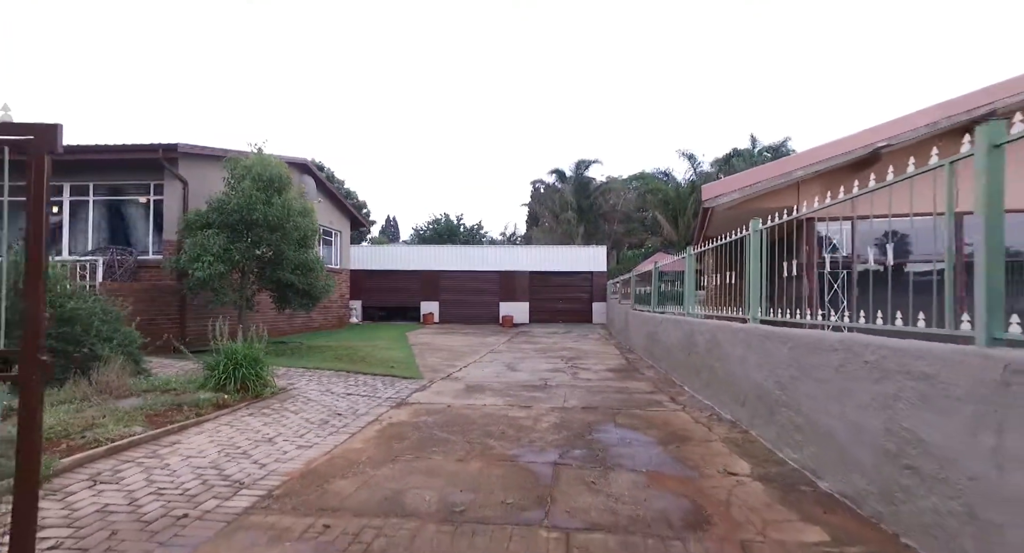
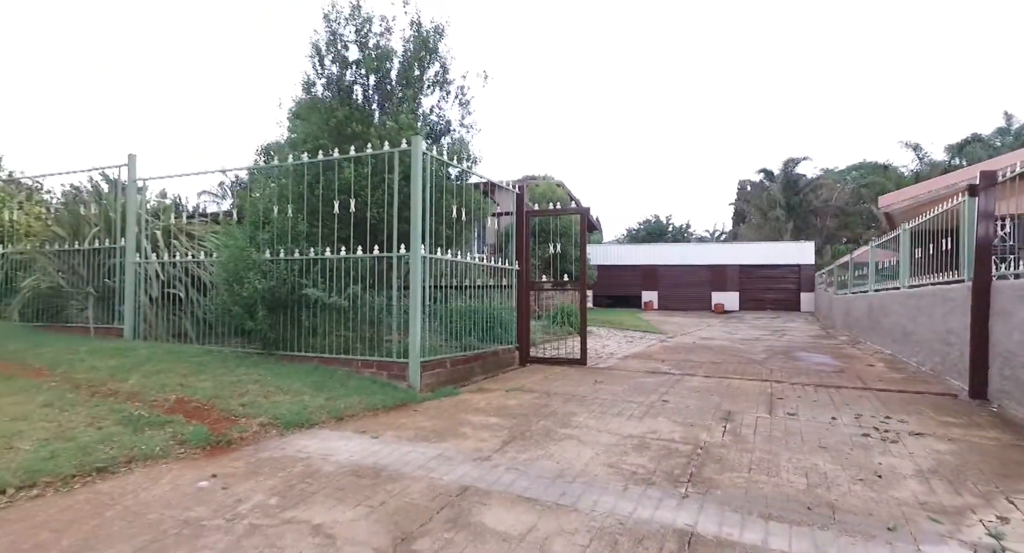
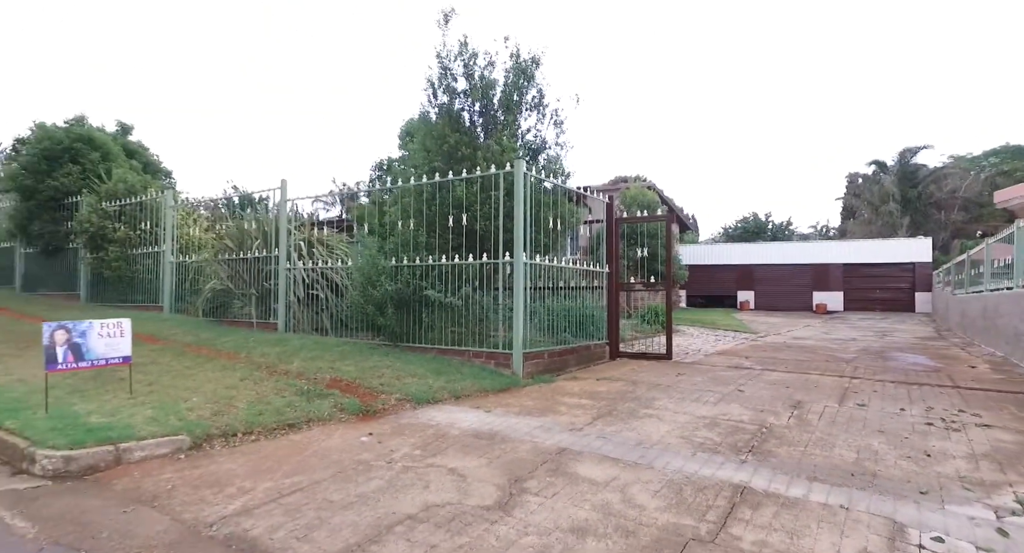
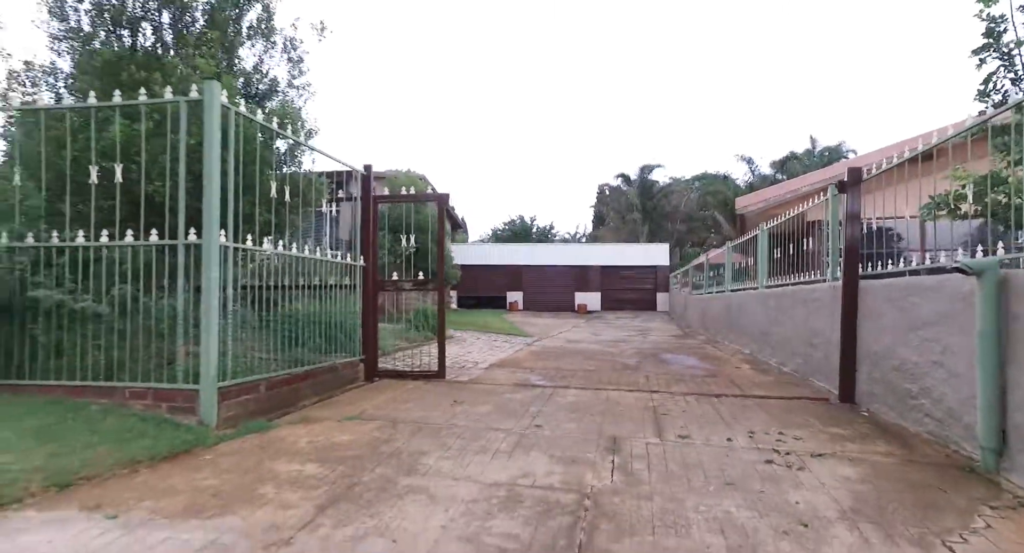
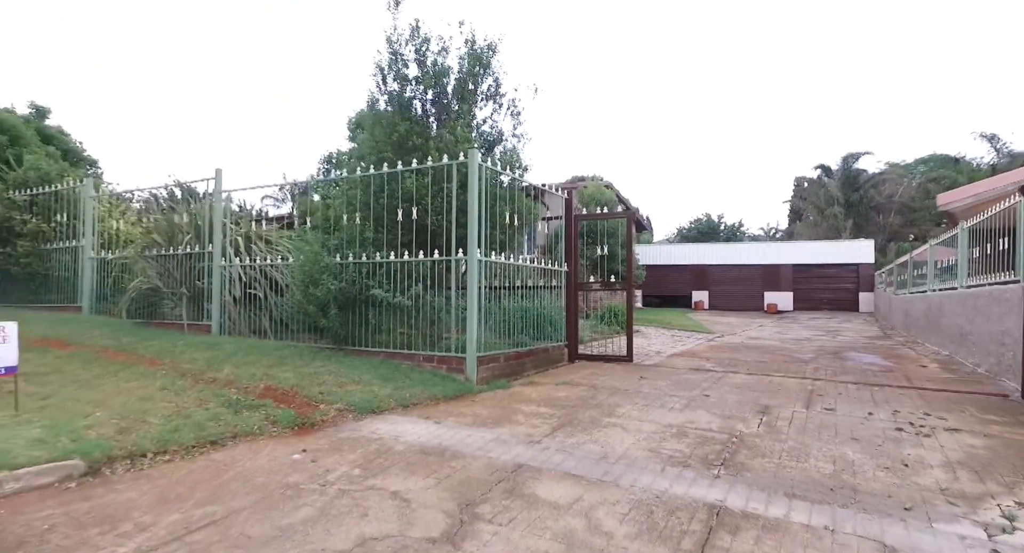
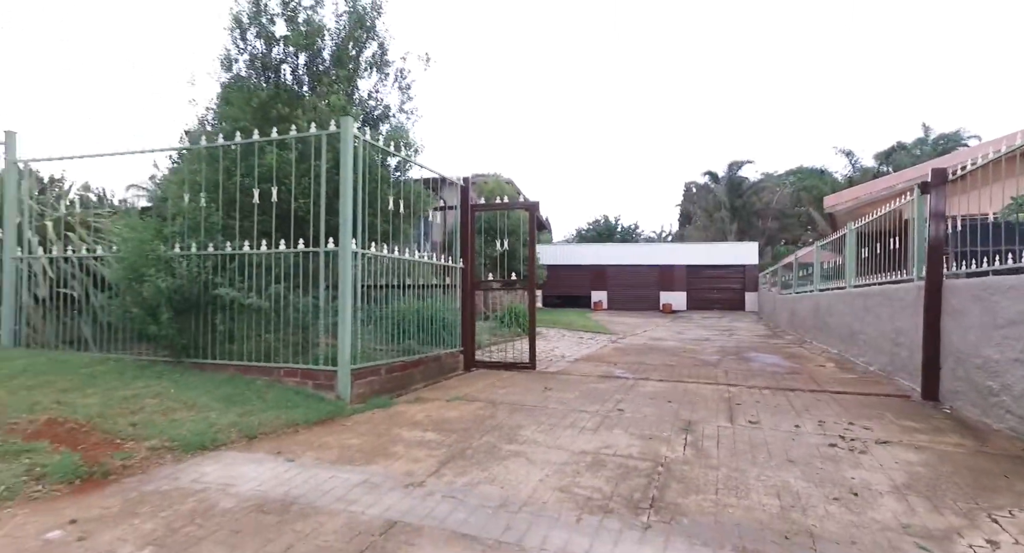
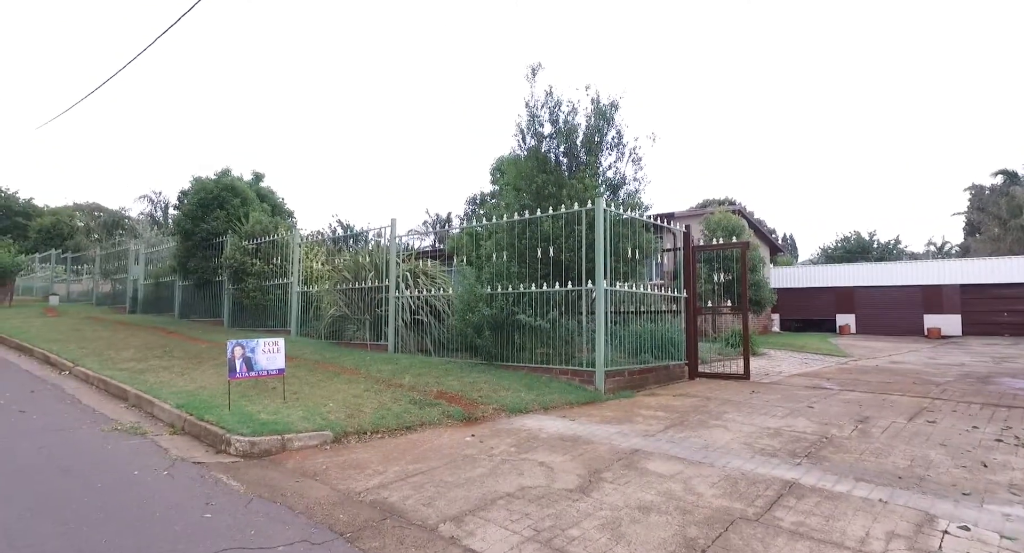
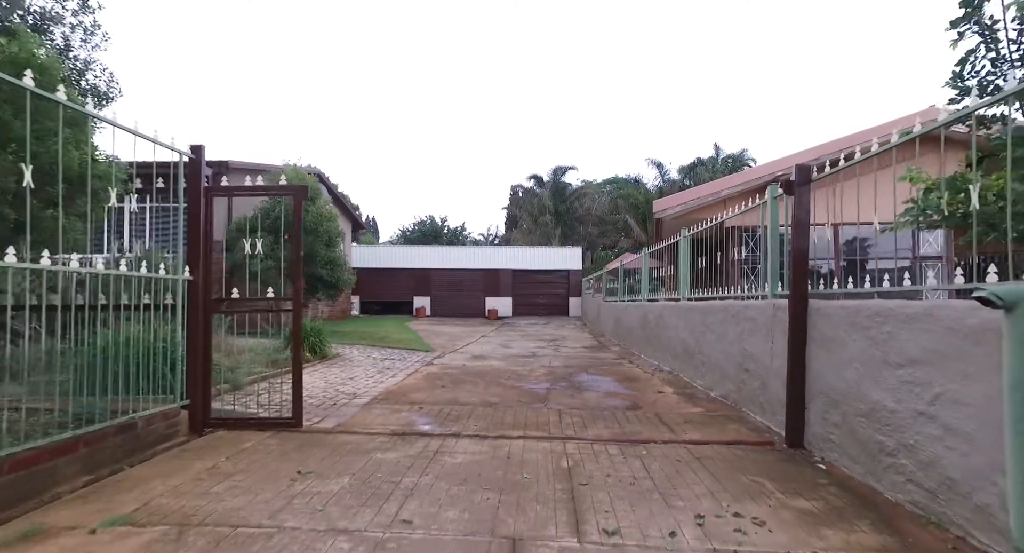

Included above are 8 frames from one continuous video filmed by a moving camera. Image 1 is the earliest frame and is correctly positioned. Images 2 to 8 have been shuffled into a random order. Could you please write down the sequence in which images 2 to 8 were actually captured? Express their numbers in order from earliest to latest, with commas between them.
8, 4, 6, 2, 5, 3, 7
